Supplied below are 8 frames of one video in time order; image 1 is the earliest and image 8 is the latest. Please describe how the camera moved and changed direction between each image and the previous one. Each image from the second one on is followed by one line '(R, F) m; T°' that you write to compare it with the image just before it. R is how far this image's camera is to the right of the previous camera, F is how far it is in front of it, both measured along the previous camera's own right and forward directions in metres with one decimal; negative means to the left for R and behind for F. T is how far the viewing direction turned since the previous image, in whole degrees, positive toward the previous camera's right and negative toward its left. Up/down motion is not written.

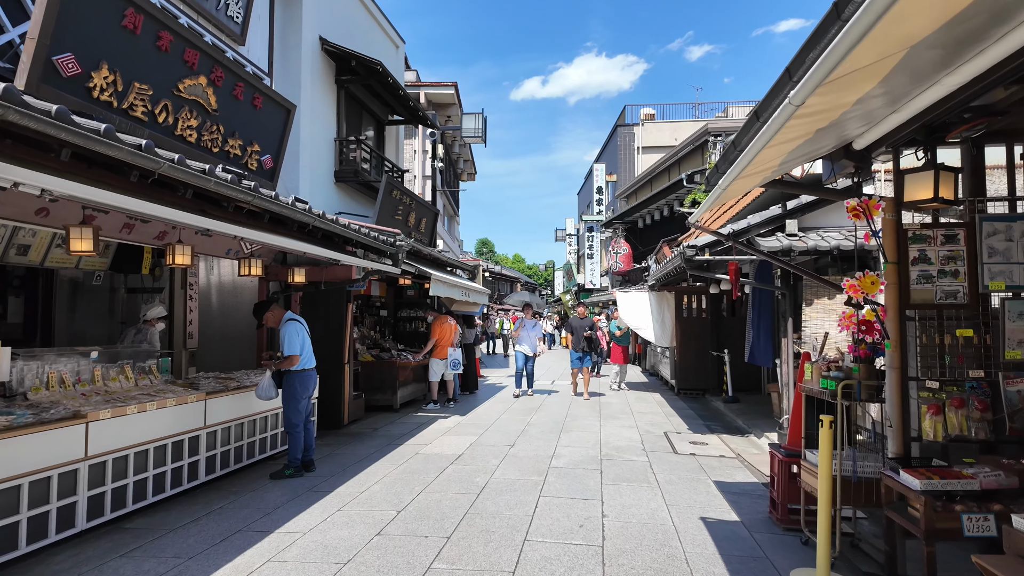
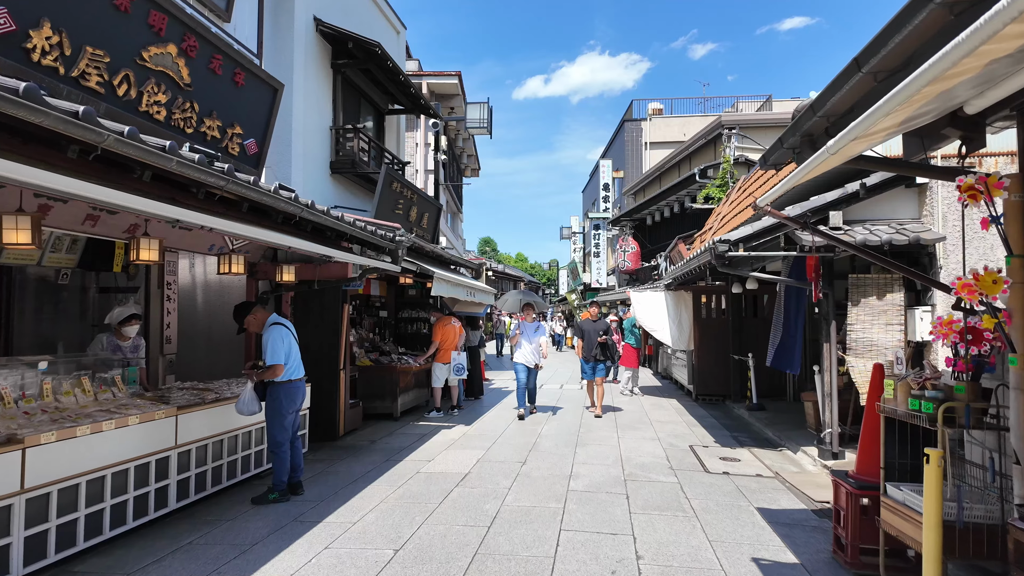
(-0.1, +0.7) m; 0°
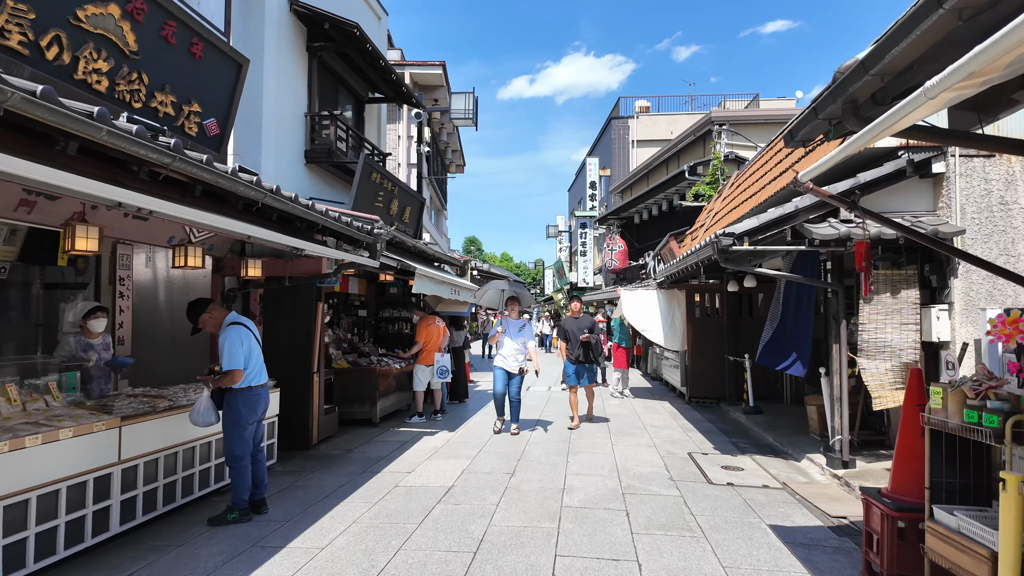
(0.0, +0.5) m; +1°
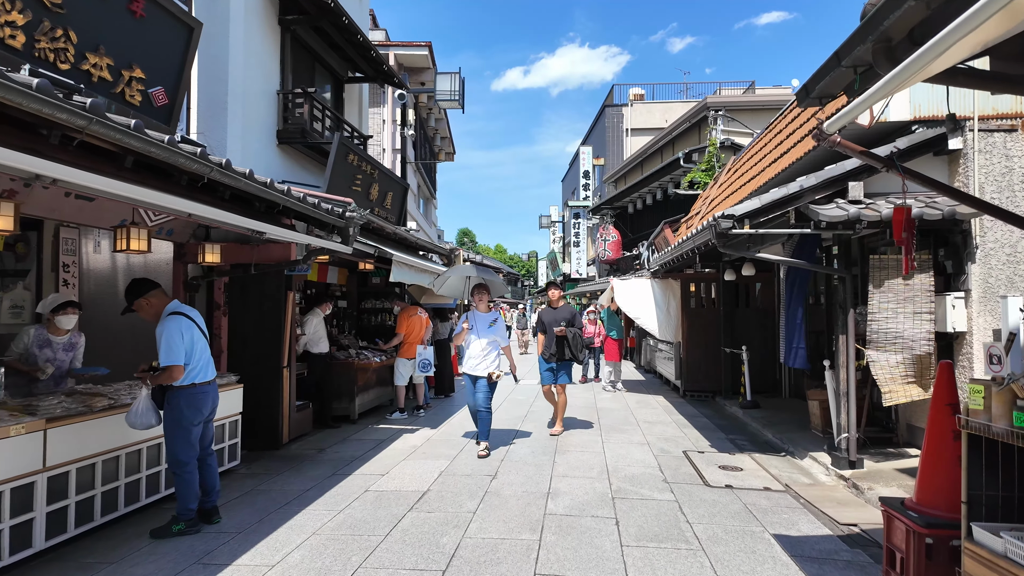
(+0.1, +0.4) m; +1°
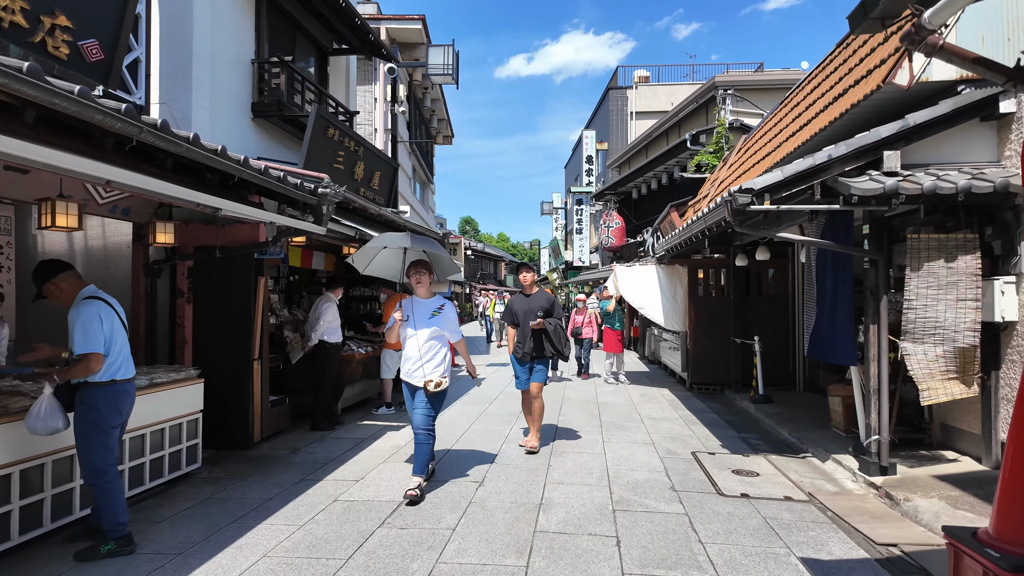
(+0.1, +0.6) m; 0°
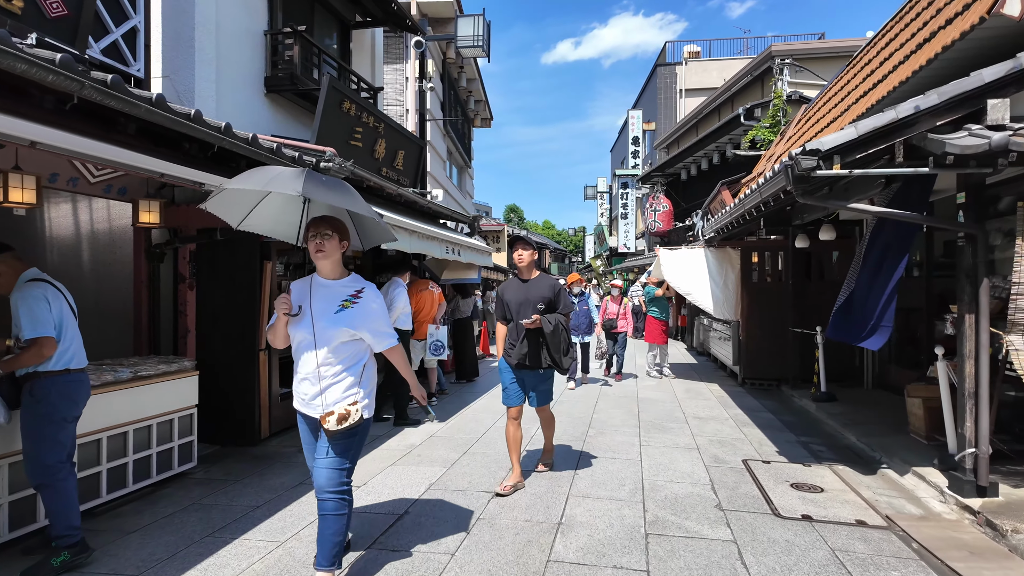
(+0.2, +0.6) m; -5°
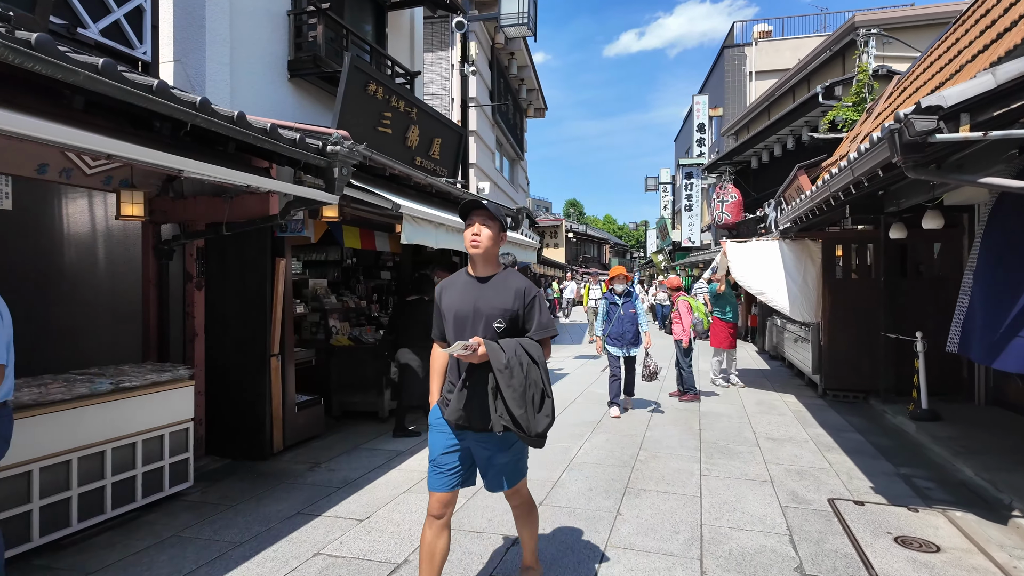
(+0.2, +0.7) m; -6°
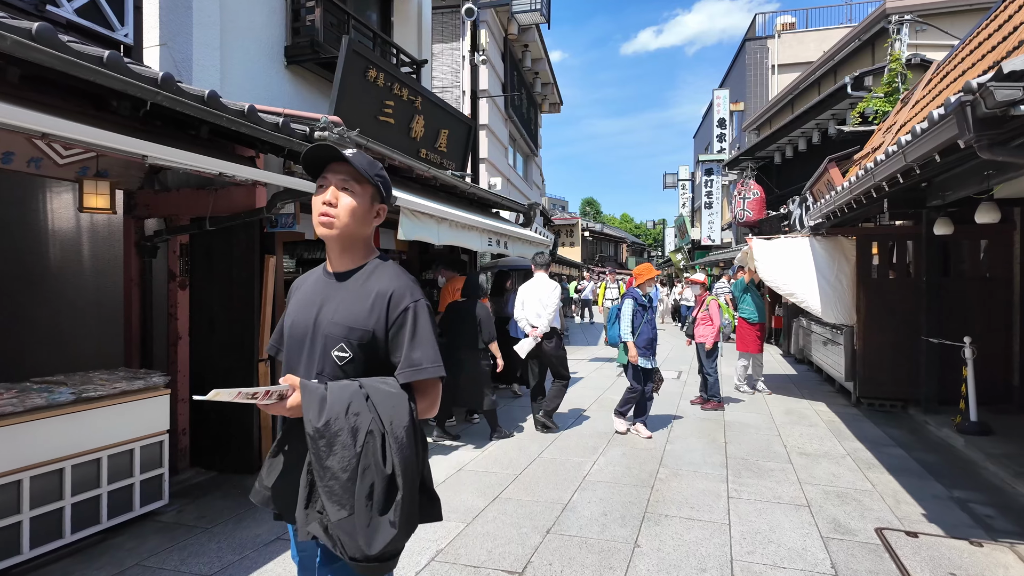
(+0.1, +0.4) m; -2°
